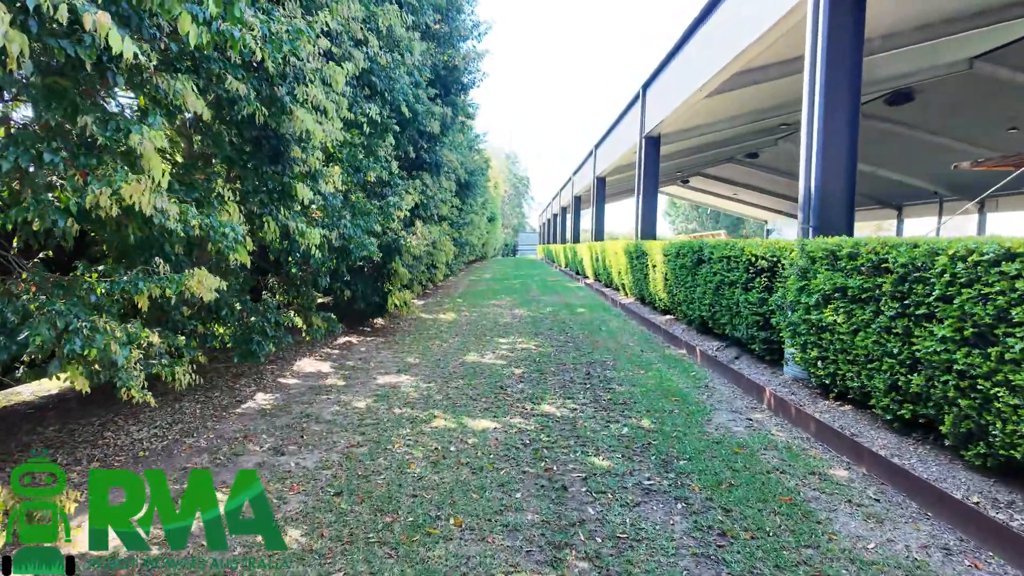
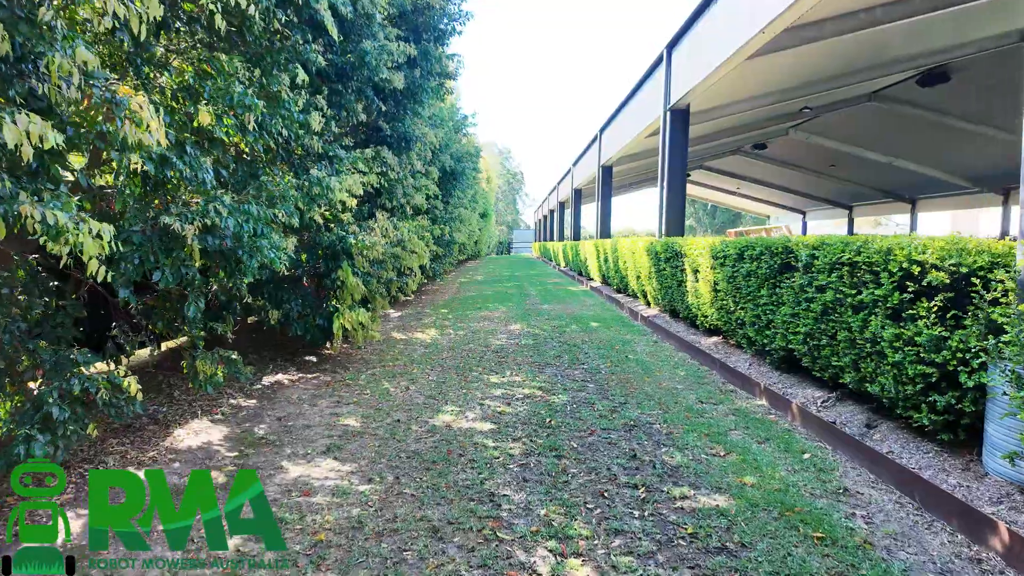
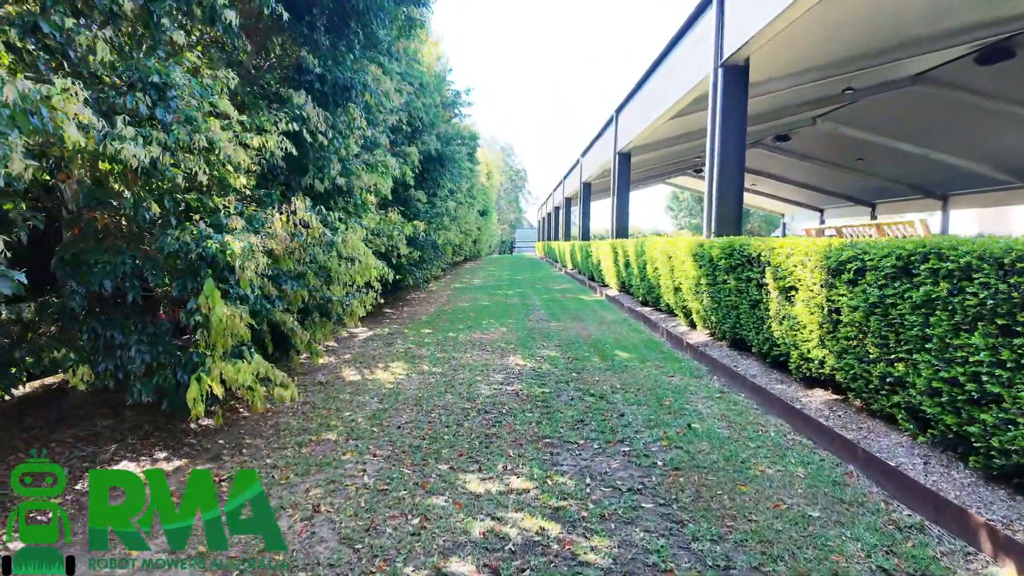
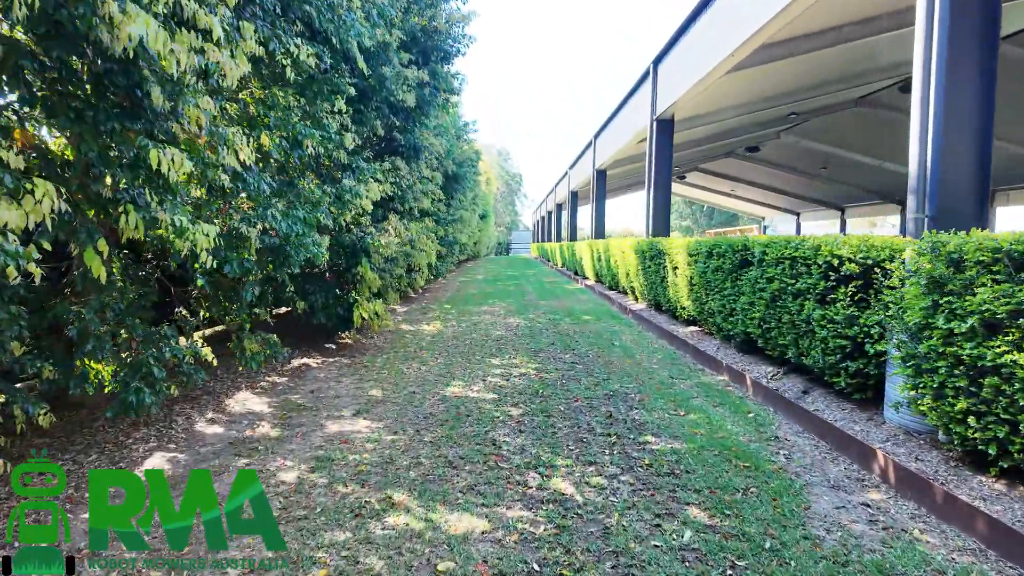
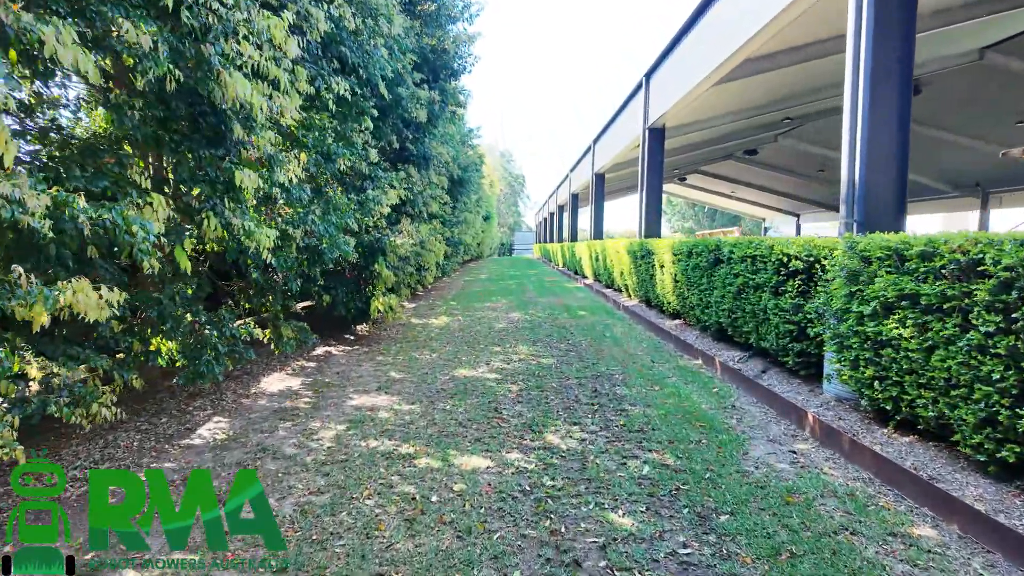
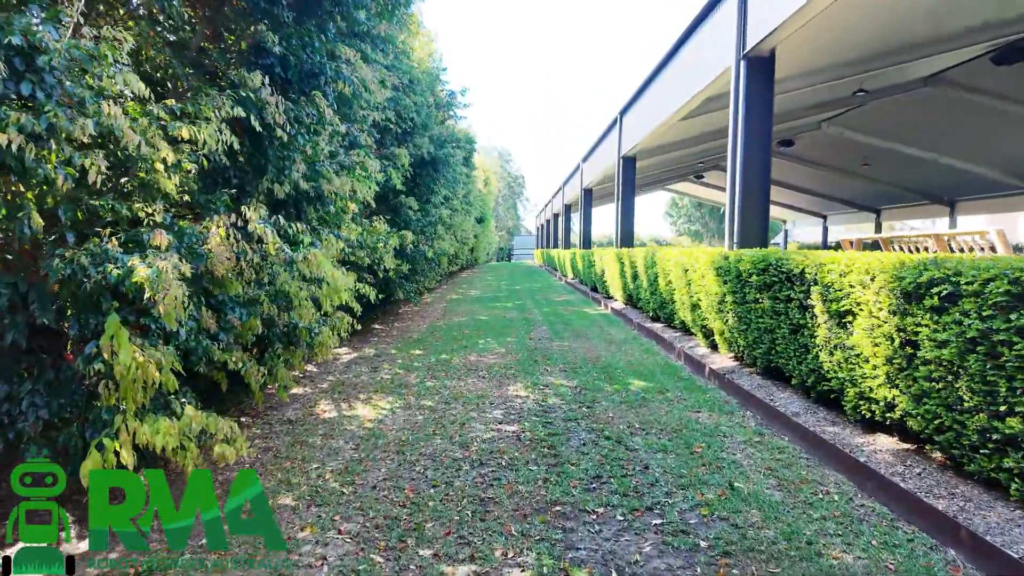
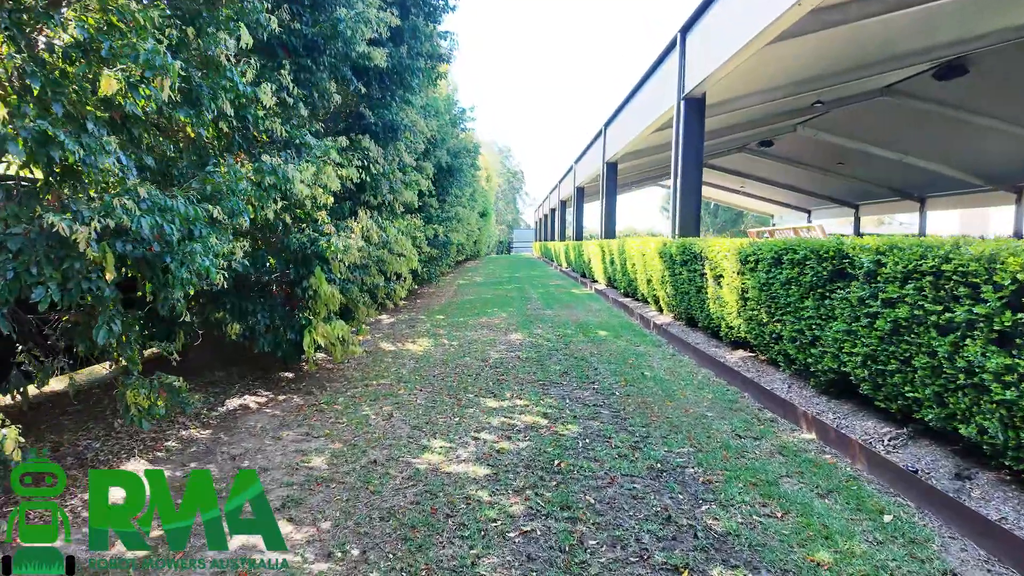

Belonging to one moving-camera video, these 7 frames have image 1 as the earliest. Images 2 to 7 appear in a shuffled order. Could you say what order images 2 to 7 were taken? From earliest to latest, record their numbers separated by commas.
5, 4, 2, 7, 3, 6
